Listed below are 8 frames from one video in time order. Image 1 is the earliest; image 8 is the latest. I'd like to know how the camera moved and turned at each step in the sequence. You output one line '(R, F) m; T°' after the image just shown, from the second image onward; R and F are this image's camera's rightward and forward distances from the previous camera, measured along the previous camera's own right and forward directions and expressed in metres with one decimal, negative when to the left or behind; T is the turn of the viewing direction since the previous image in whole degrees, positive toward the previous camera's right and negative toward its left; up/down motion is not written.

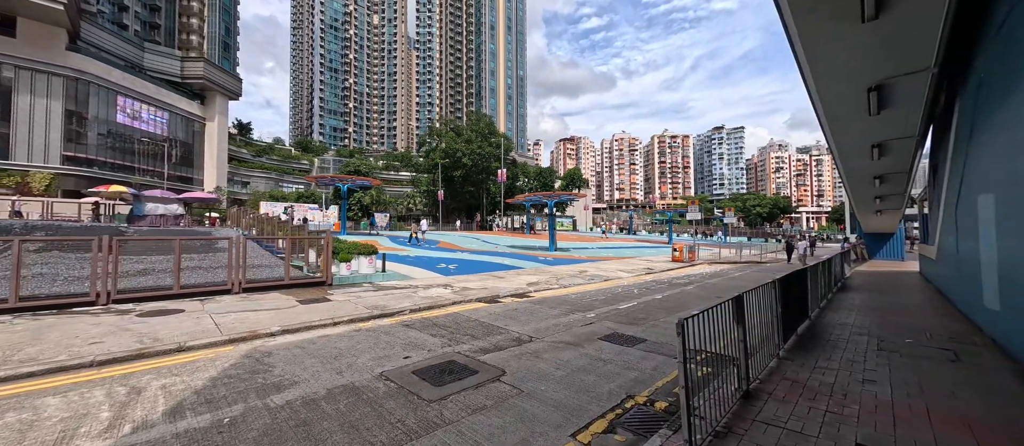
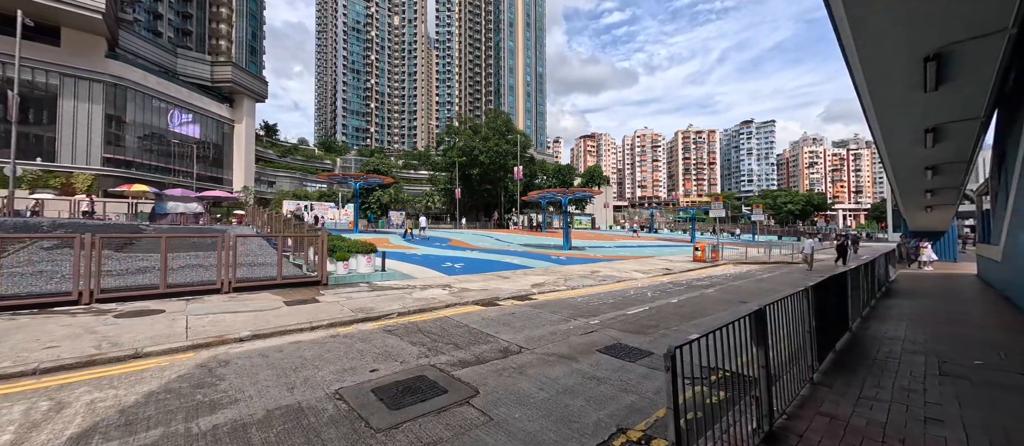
(+0.5, +0.7) m; -3°
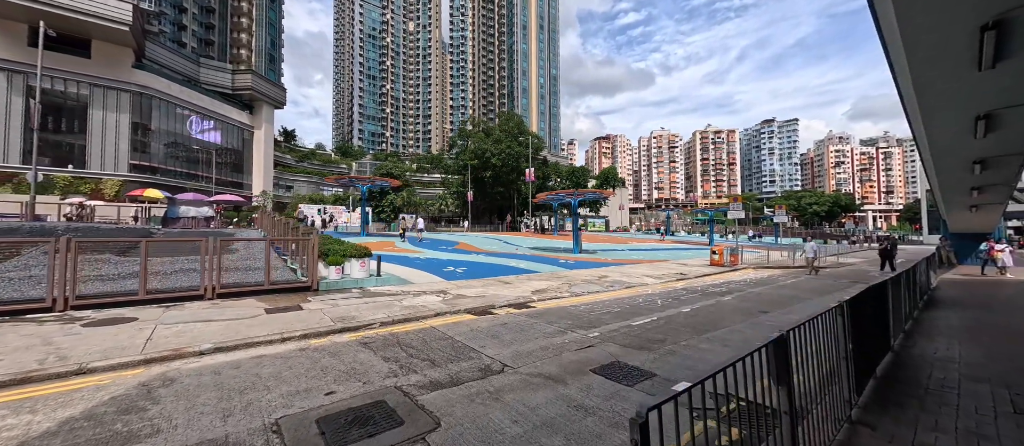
(+0.5, +0.6) m; -2°
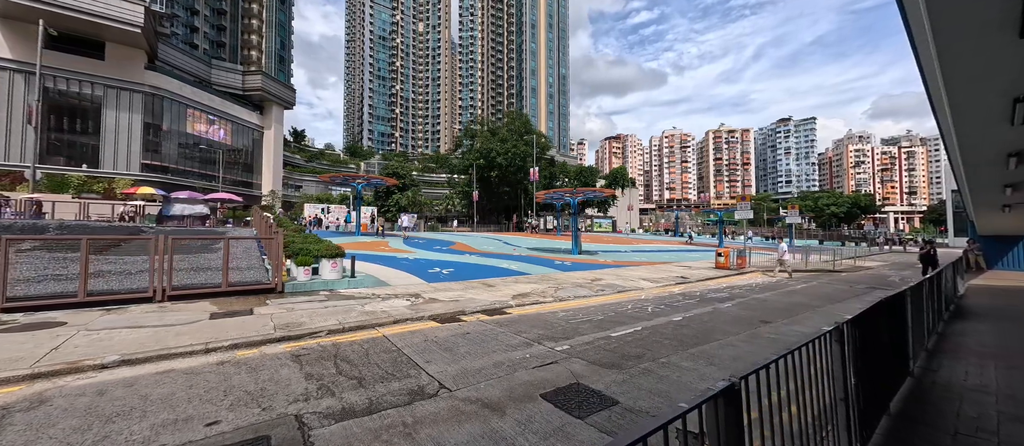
(+0.8, +0.7) m; -2°
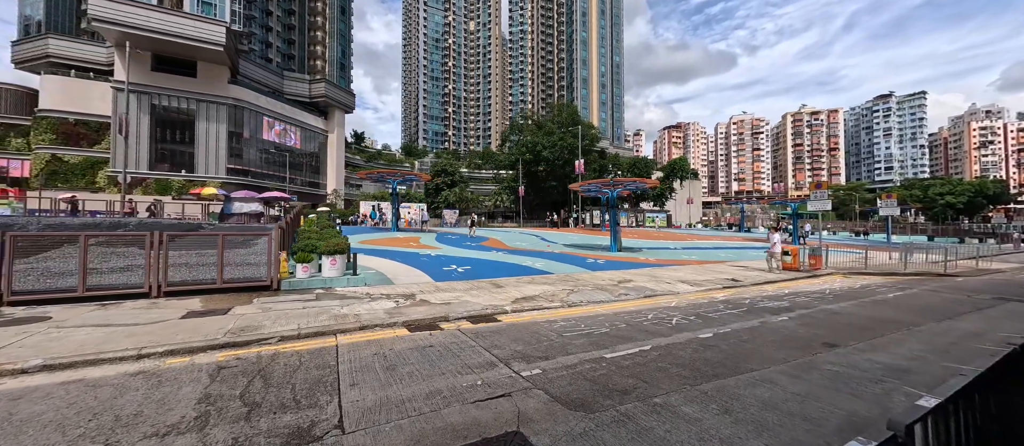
(+1.3, +1.2) m; -9°
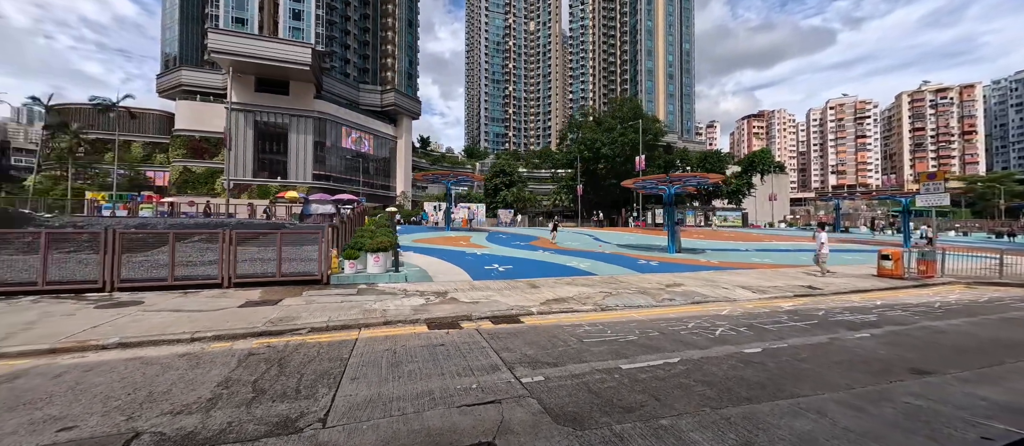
(+0.7, +0.3) m; -10°
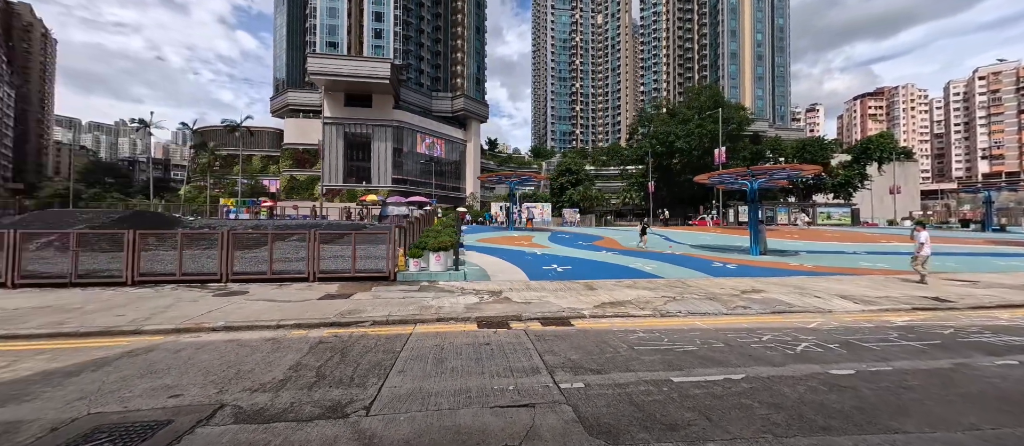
(+0.3, +0.1) m; -11°
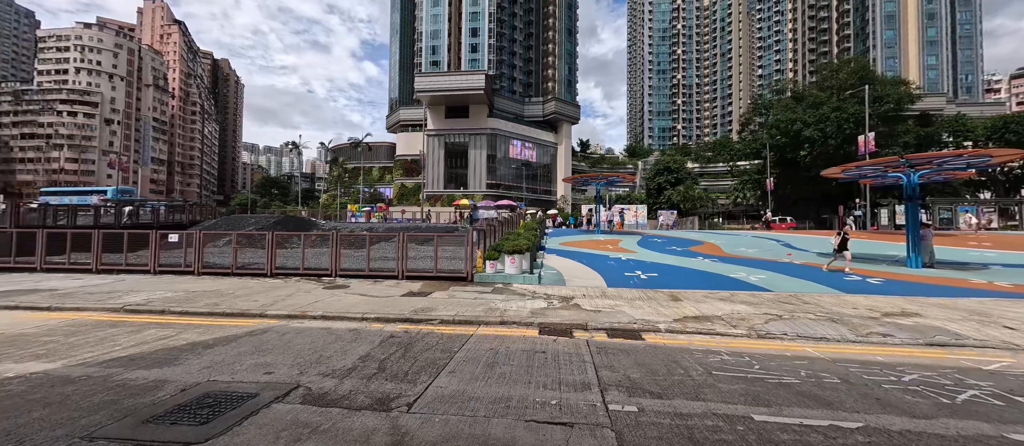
(+0.5, +0.2) m; -15°
